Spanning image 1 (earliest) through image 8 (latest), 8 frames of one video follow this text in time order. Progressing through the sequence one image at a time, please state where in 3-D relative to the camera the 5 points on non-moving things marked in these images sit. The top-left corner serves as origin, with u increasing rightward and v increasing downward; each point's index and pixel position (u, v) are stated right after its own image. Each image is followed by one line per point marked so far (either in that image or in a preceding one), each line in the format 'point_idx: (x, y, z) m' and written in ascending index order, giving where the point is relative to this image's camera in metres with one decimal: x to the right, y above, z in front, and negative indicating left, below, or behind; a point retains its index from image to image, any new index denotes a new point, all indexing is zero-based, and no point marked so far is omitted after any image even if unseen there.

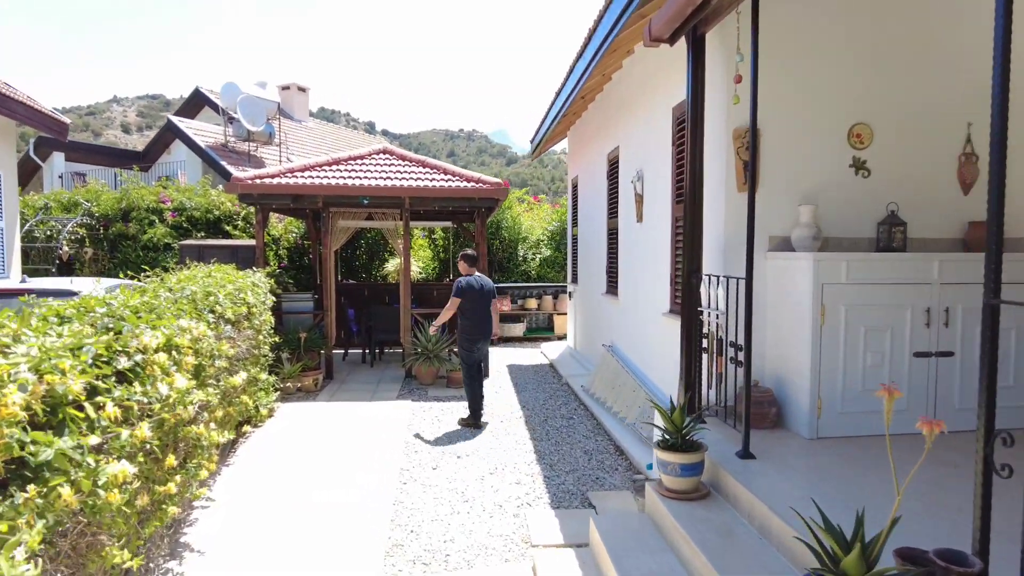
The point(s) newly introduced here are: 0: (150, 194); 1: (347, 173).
0: (-6.0, +1.6, +11.0) m
1: (-1.9, +1.4, +7.7) m
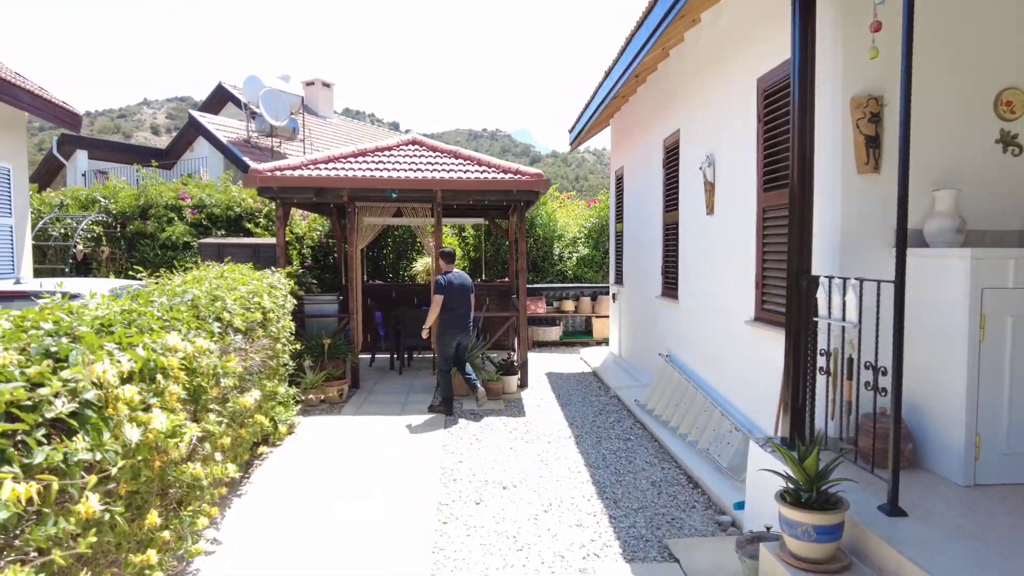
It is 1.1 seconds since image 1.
0: (-5.5, +1.6, +10.5) m
1: (-1.5, +1.3, +7.1) m
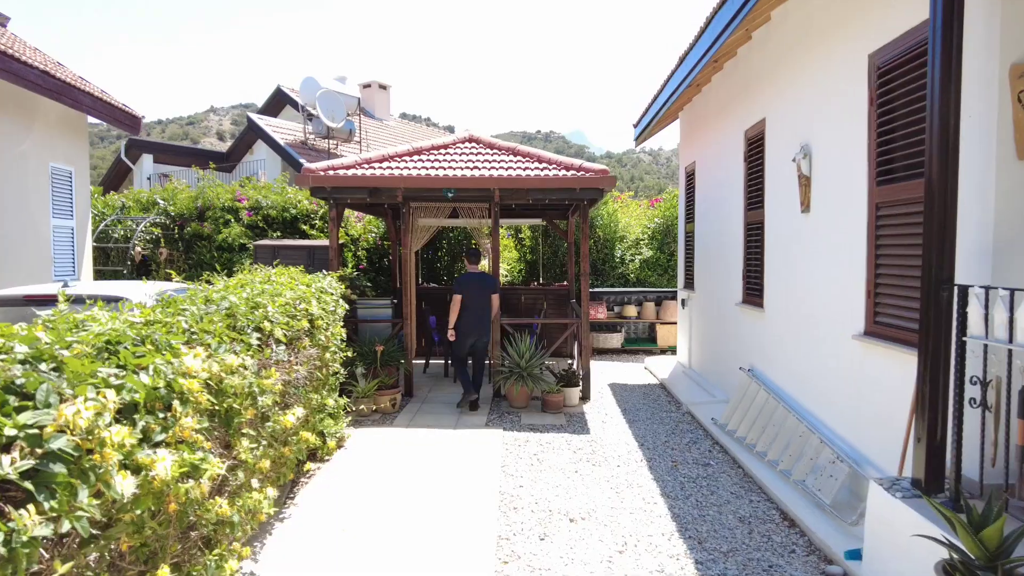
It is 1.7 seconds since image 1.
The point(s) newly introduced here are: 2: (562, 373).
0: (-4.5, +1.5, +10.5) m
1: (-0.8, +1.3, +6.8) m
2: (+0.5, -0.8, +6.4) m
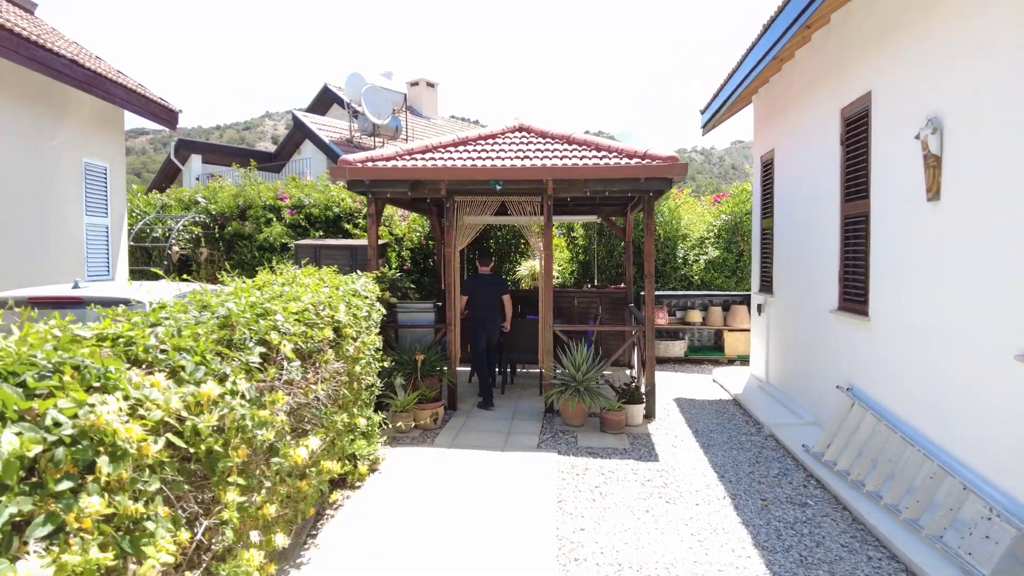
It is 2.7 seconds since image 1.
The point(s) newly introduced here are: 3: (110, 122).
0: (-3.7, +1.5, +10.1) m
1: (-0.3, +1.3, +6.2) m
2: (+1.0, -0.9, +5.7) m
3: (-4.7, +1.9, +7.6) m
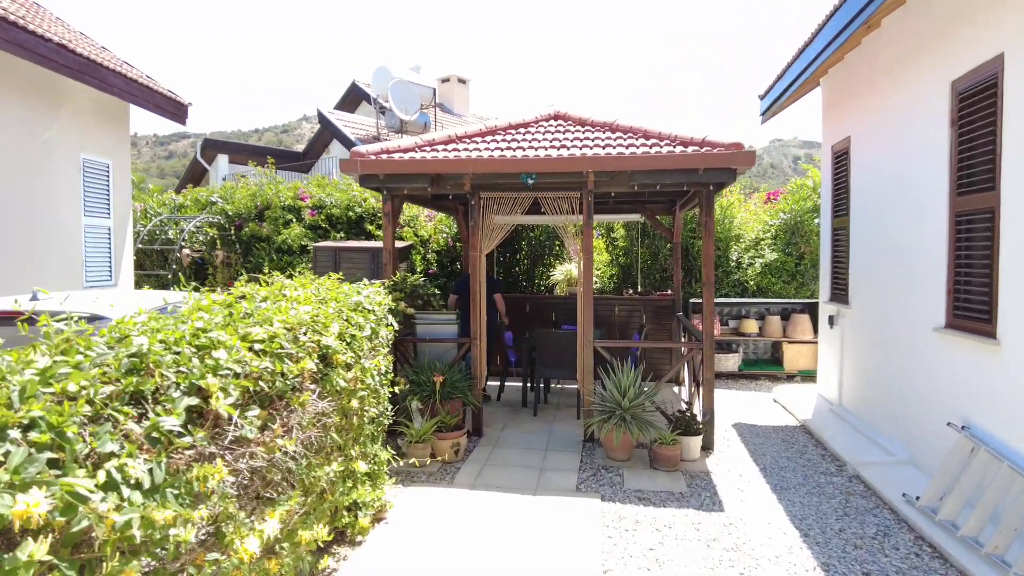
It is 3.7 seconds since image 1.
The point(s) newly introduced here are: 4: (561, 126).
0: (-3.3, +1.4, +9.5) m
1: (0.0, +1.2, +5.4) m
2: (+1.2, -0.9, +4.8) m
3: (-4.3, +1.9, +7.1) m
4: (+0.4, +1.5, +5.9) m
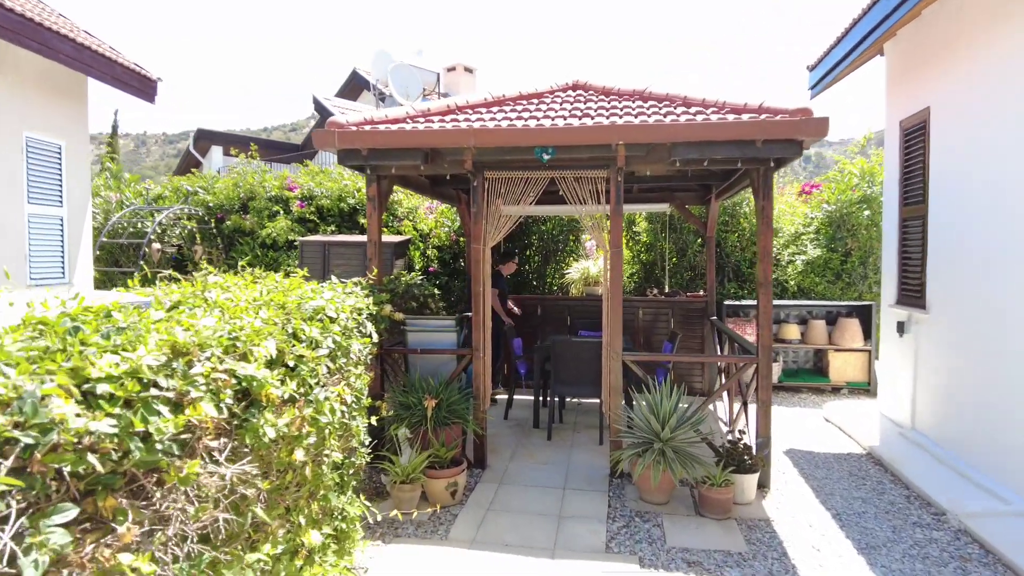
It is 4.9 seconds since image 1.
0: (-3.1, +1.4, +8.7) m
1: (0.0, +1.2, +4.5) m
2: (+1.3, -0.9, +3.9) m
3: (-4.2, +1.9, +6.2) m
4: (+0.5, +1.5, +5.0) m
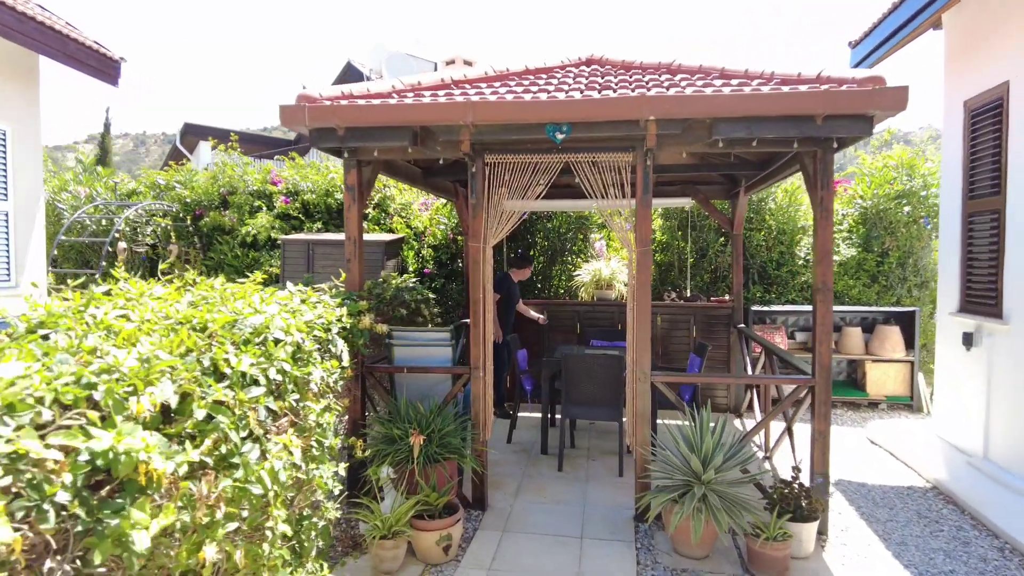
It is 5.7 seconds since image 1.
0: (-3.1, +1.4, +8.0) m
1: (+0.1, +1.2, +3.8) m
2: (+1.3, -1.0, +3.2) m
3: (-4.2, +1.8, +5.5) m
4: (+0.6, +1.4, +4.3) m
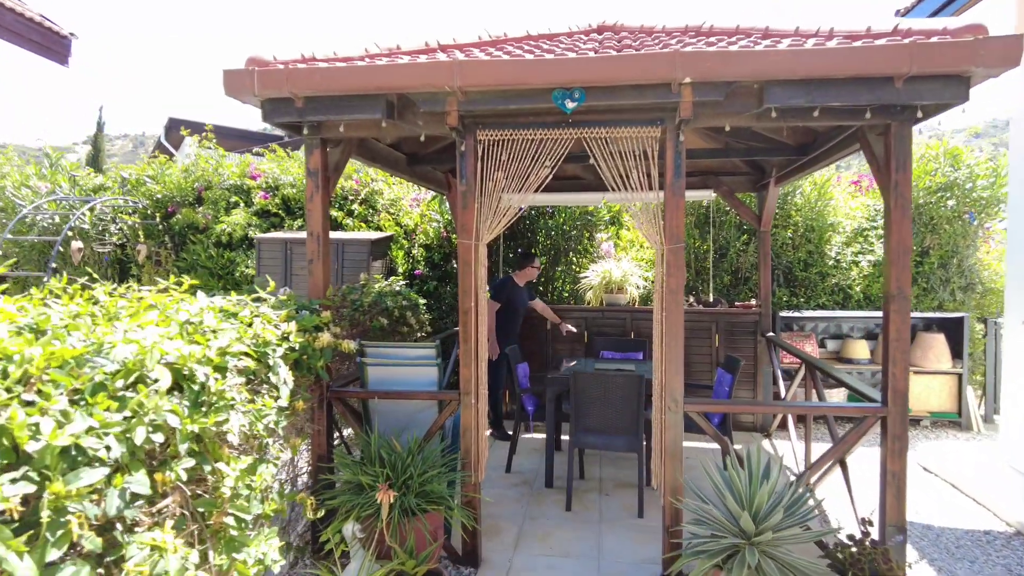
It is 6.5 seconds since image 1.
0: (-3.1, +1.4, +7.3) m
1: (+0.1, +1.1, +3.1) m
2: (+1.3, -1.0, +2.5) m
3: (-4.2, +1.8, +4.9) m
4: (+0.5, +1.4, +3.6) m
